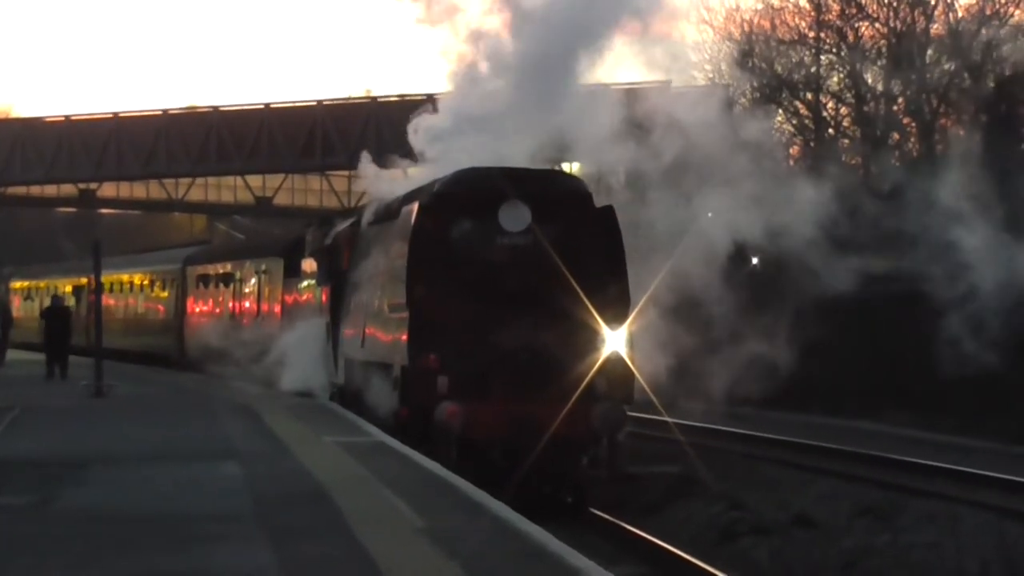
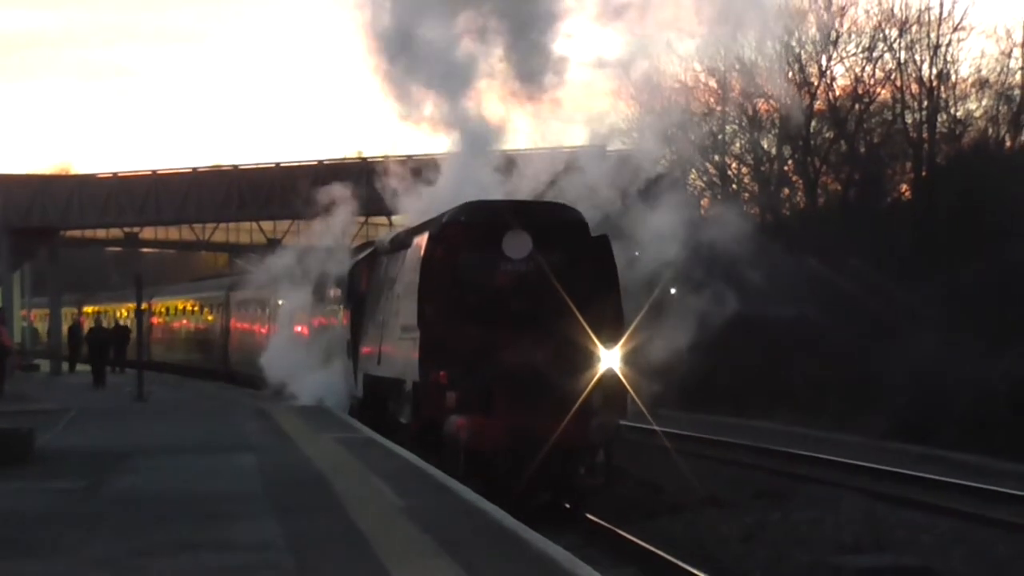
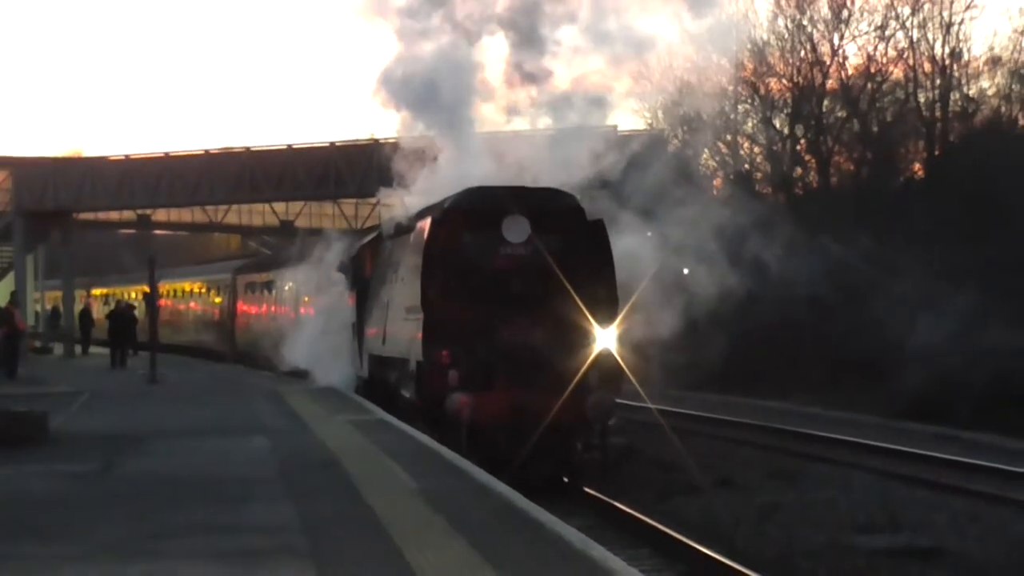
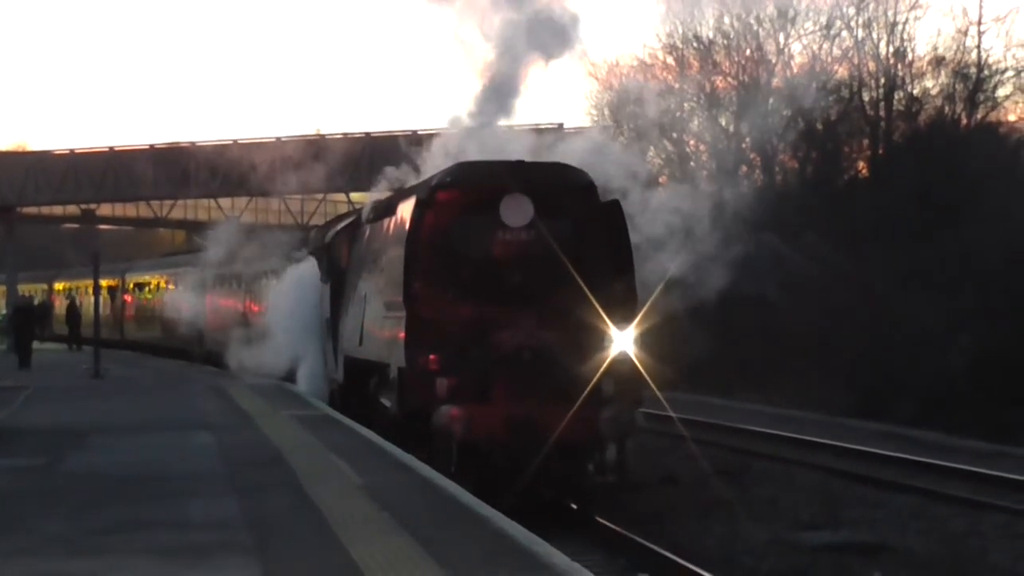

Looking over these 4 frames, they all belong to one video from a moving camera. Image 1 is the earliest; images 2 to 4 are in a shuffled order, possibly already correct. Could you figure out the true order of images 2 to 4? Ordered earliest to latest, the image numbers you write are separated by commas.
3, 2, 4
